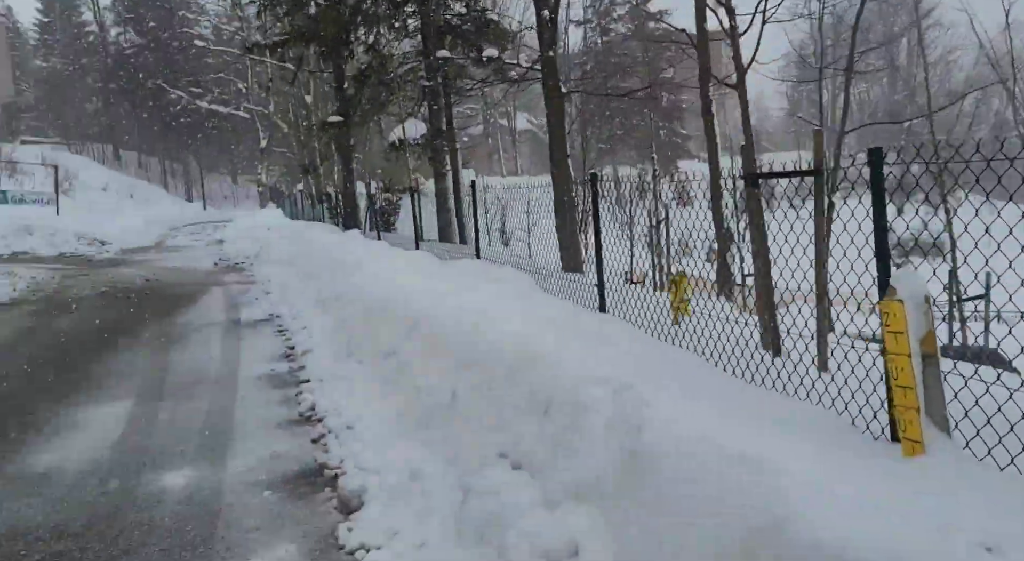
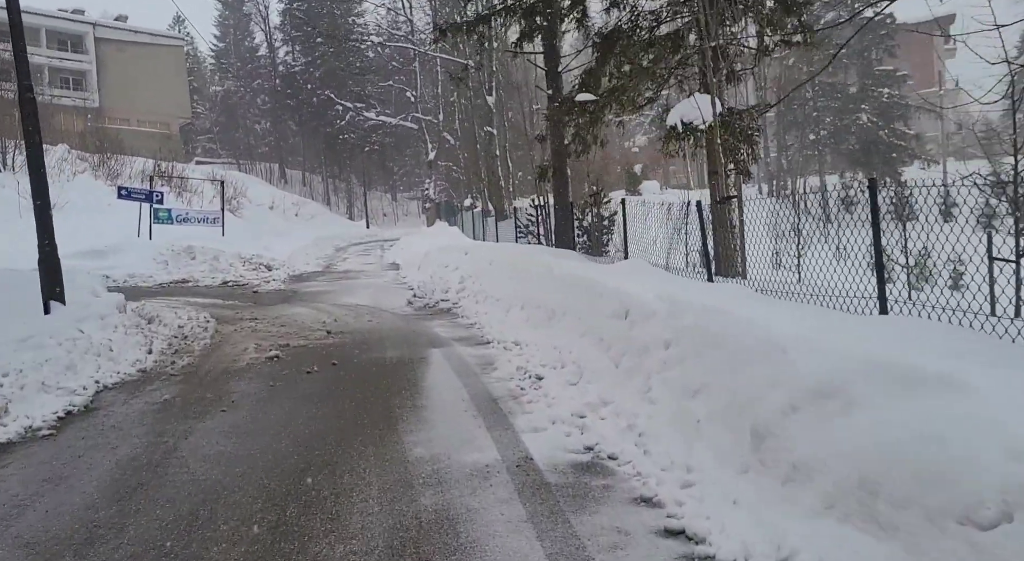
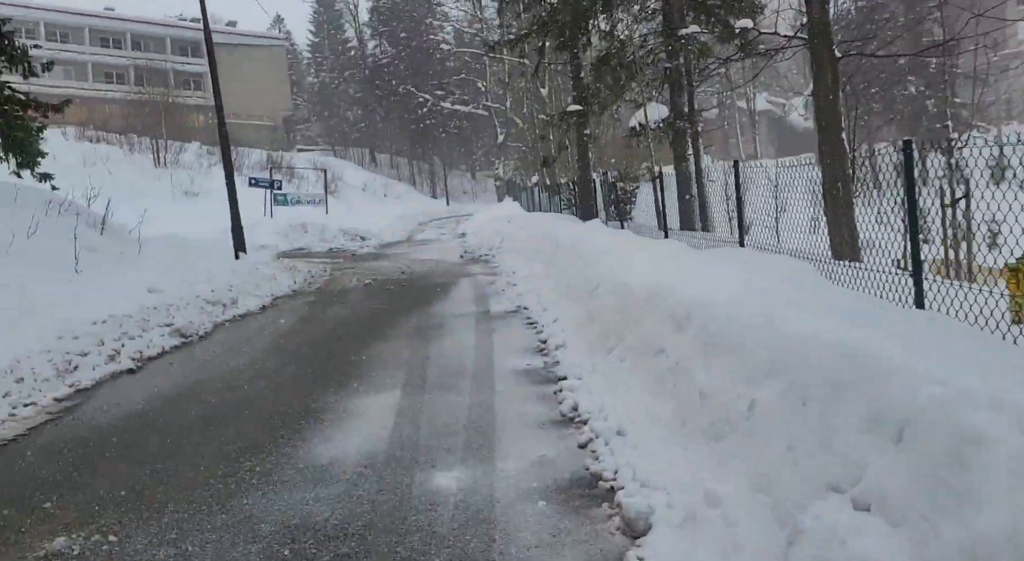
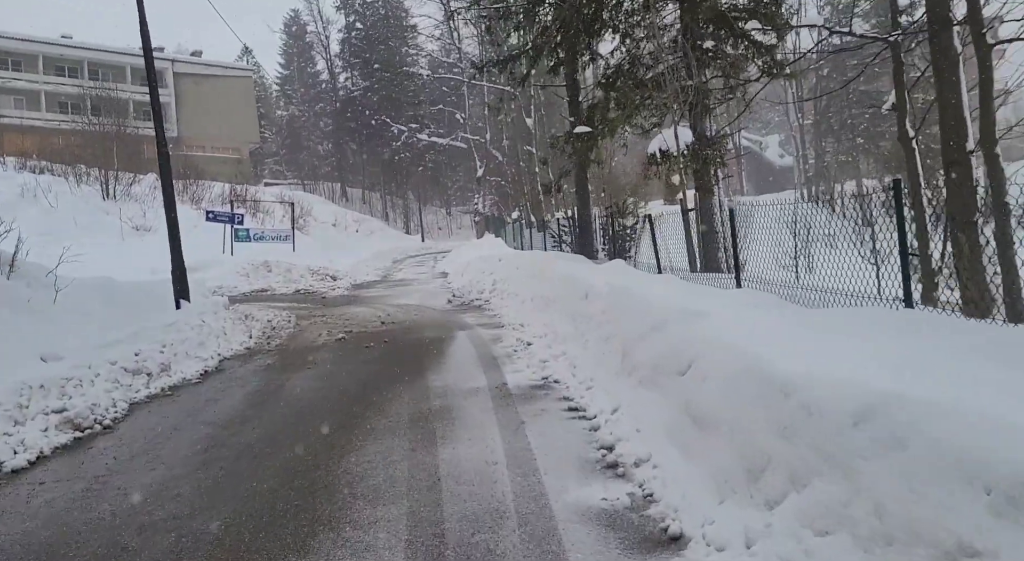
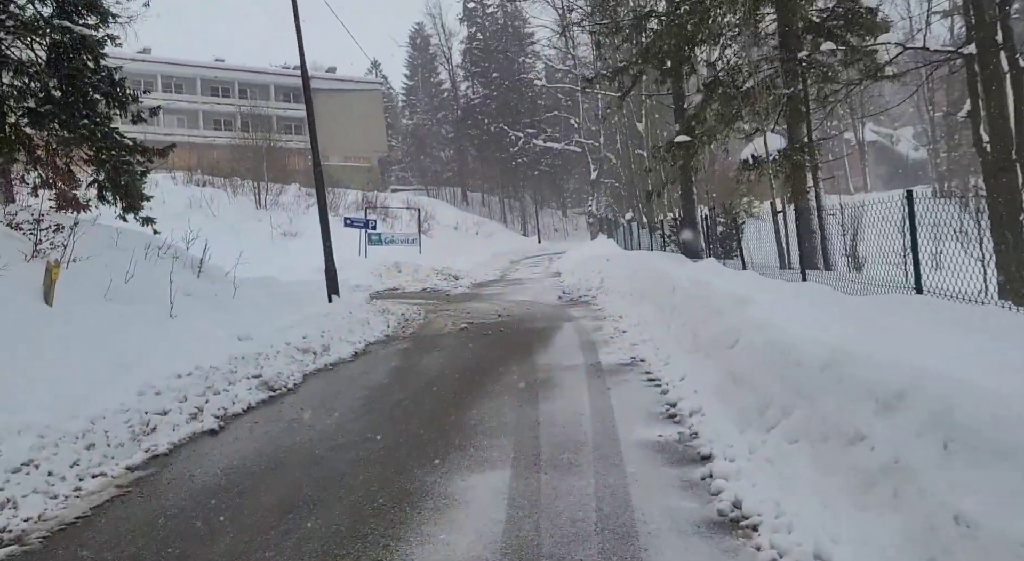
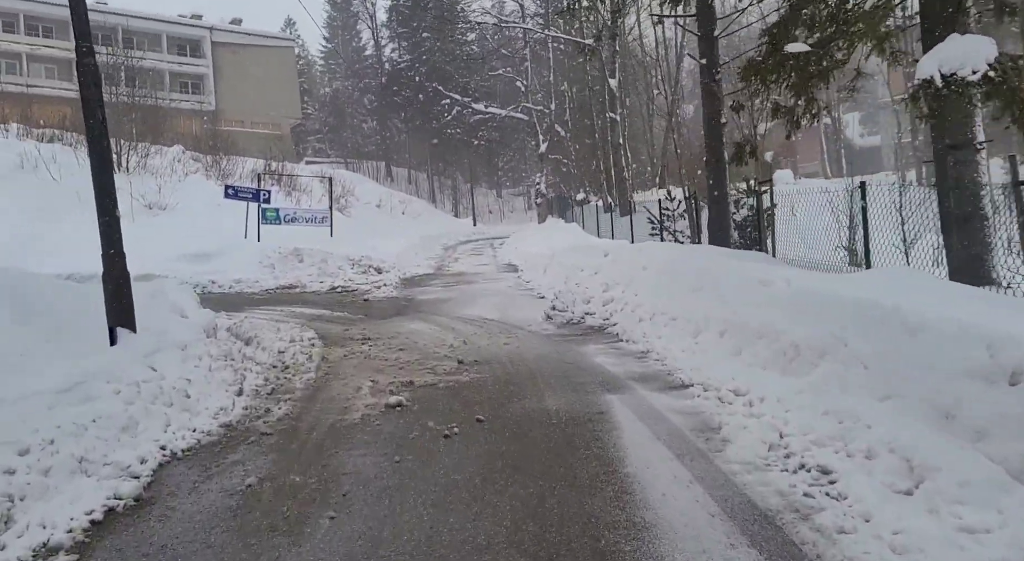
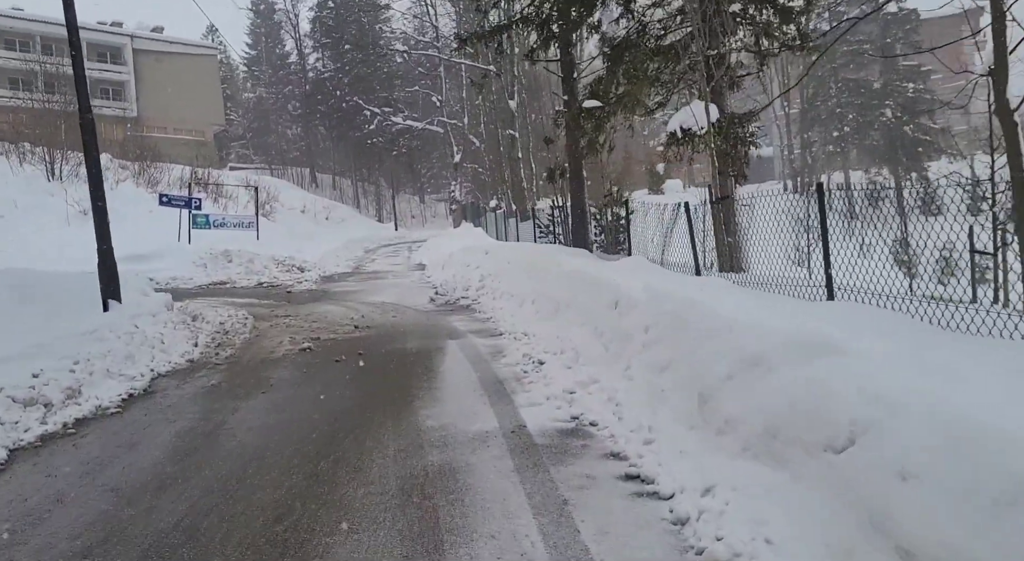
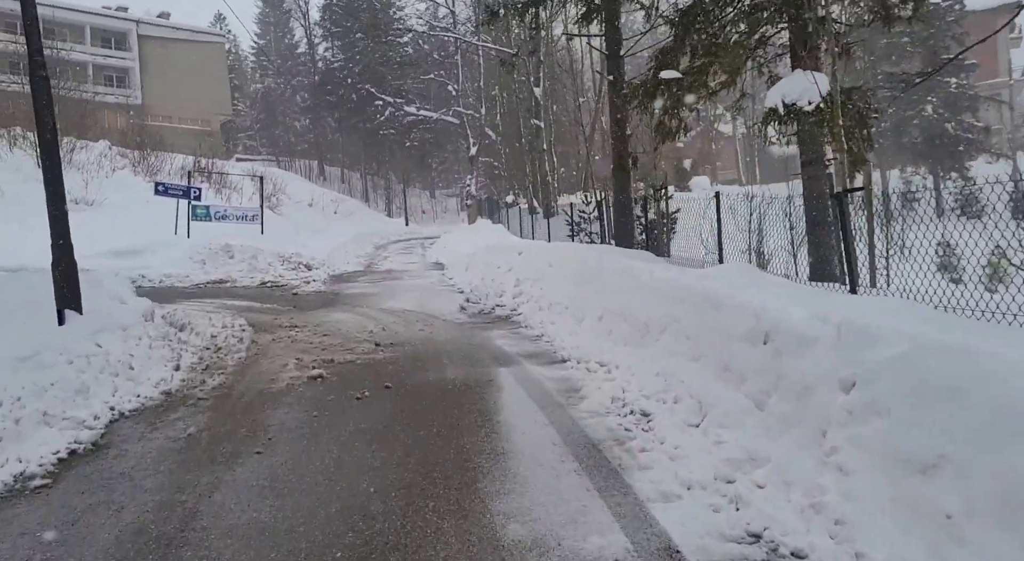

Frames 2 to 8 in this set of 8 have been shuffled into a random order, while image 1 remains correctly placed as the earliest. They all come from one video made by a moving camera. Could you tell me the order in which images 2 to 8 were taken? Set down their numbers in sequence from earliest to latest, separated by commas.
3, 5, 4, 7, 2, 8, 6
